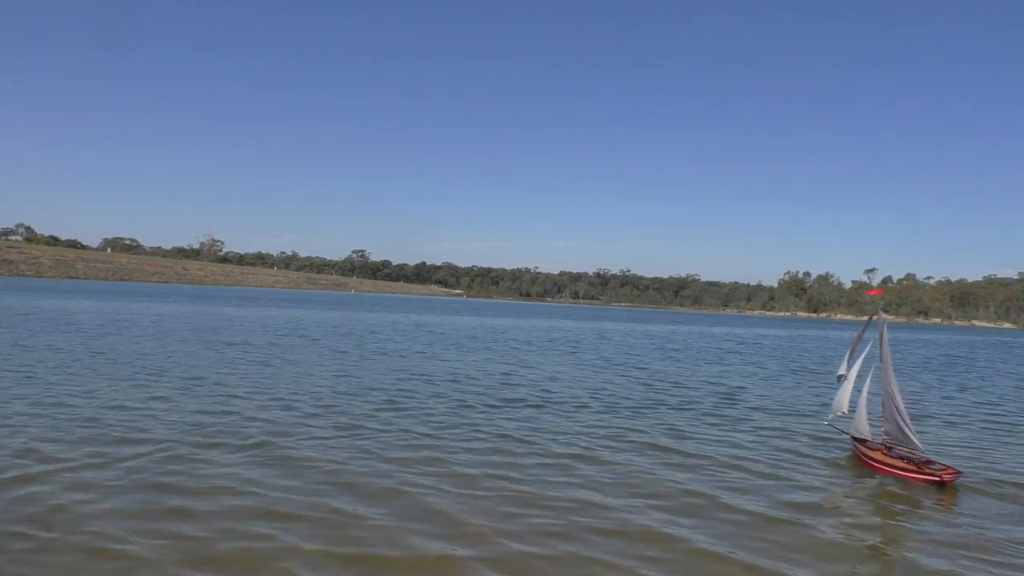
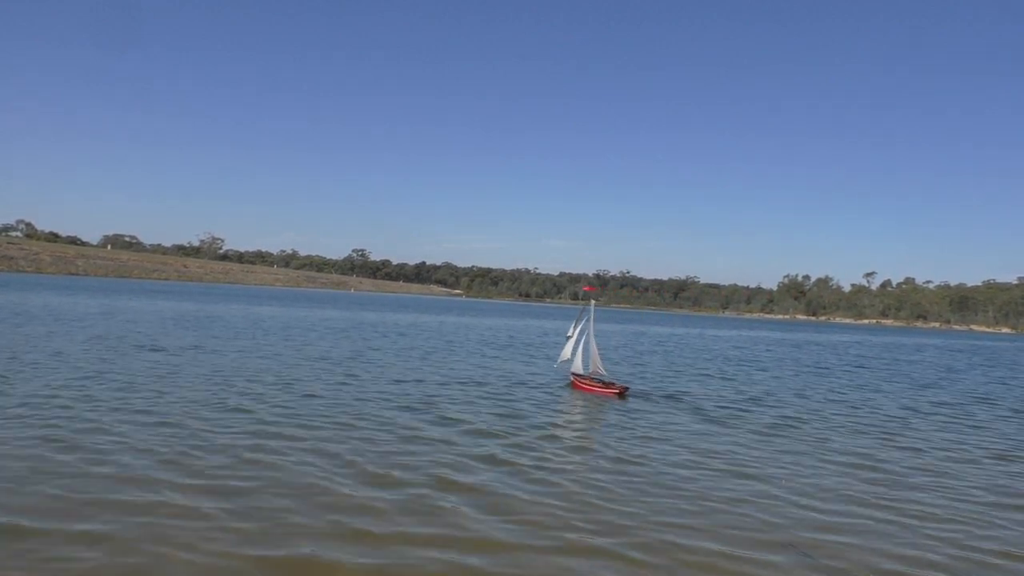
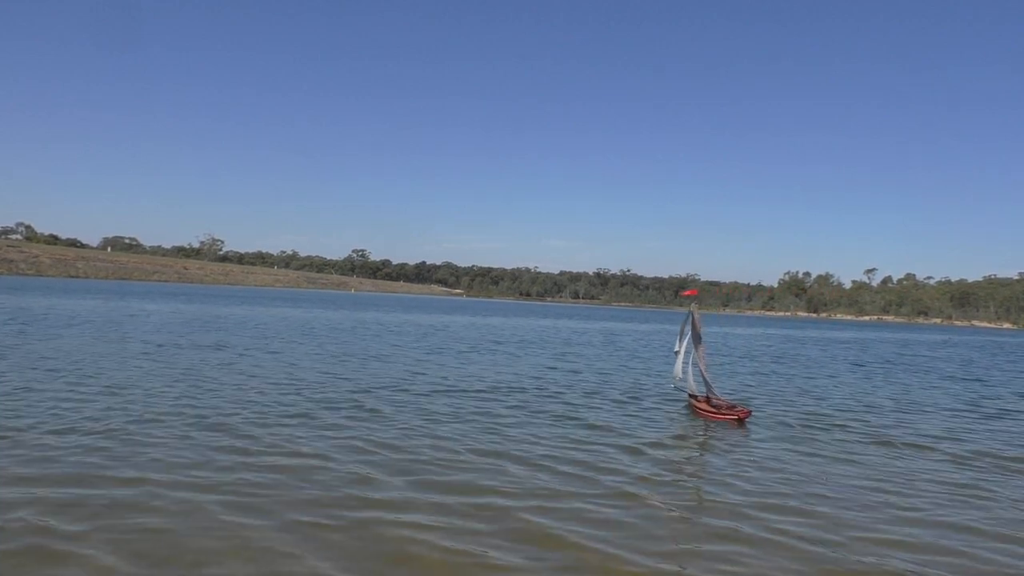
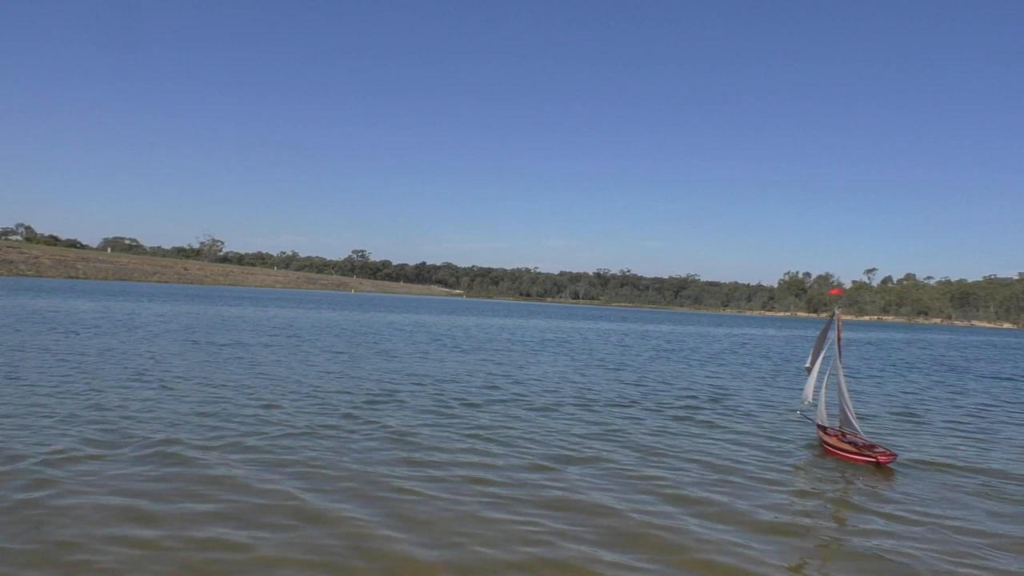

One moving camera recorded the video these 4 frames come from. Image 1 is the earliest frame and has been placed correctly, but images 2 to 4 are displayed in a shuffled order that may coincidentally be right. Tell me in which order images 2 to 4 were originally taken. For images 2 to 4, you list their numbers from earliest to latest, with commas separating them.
4, 3, 2
